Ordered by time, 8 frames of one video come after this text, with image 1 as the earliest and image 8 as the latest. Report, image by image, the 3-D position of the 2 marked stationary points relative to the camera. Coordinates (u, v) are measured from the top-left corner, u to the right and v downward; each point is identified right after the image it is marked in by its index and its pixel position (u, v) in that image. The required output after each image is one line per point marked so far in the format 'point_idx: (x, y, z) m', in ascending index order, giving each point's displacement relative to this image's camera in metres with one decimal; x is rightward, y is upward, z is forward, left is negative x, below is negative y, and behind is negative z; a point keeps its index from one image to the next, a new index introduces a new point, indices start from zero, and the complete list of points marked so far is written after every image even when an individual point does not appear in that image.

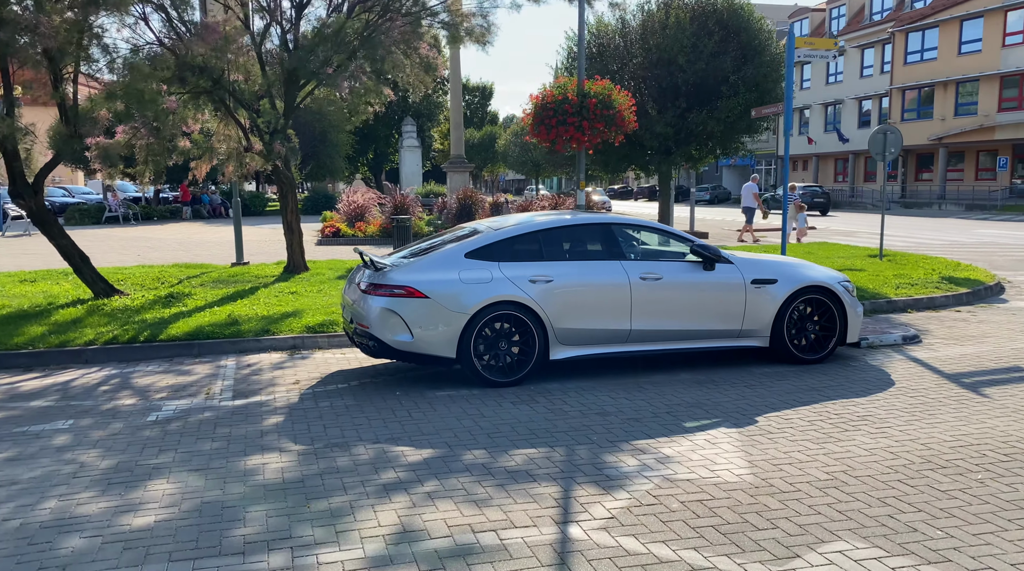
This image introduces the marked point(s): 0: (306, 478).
0: (-1.2, -1.1, +5.3) m
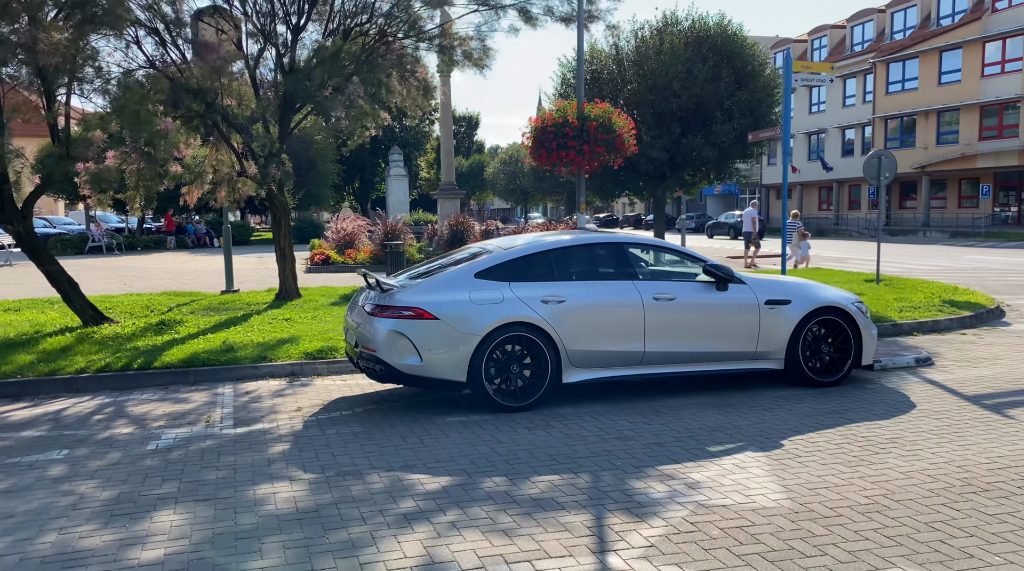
0: (-1.1, -1.2, +5.0) m
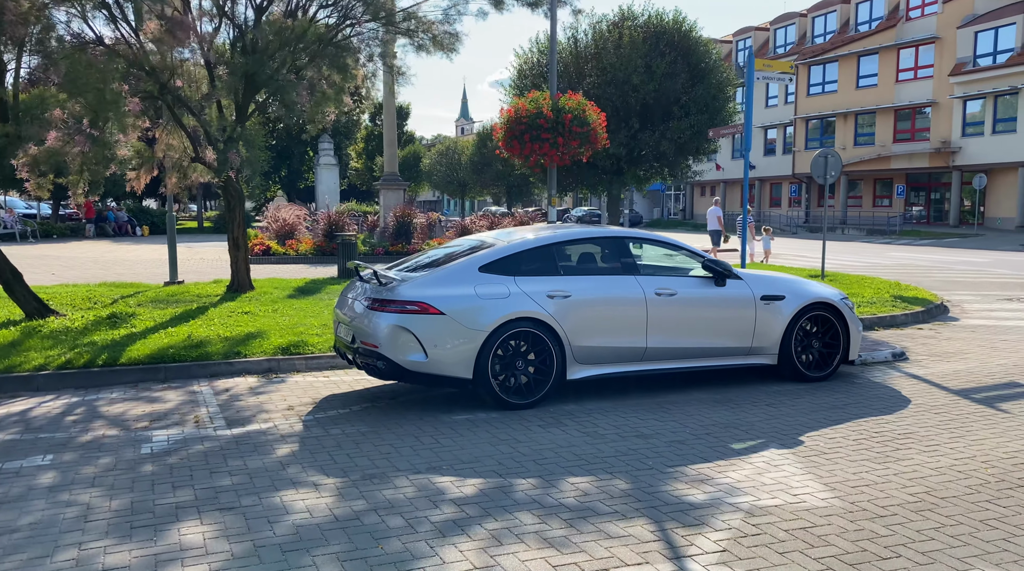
0: (-0.8, -1.2, +4.7) m
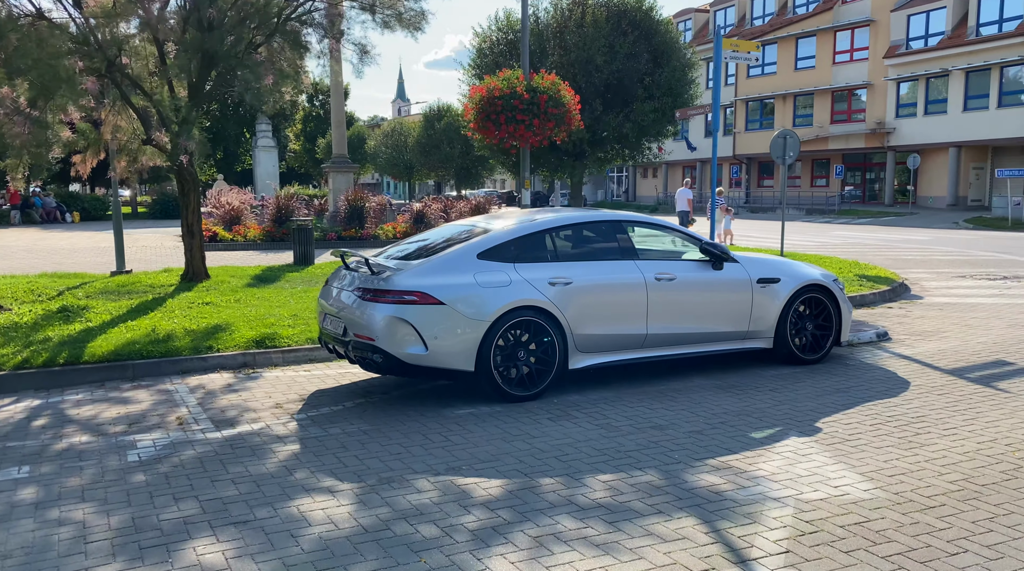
0: (-0.6, -1.2, +4.3) m
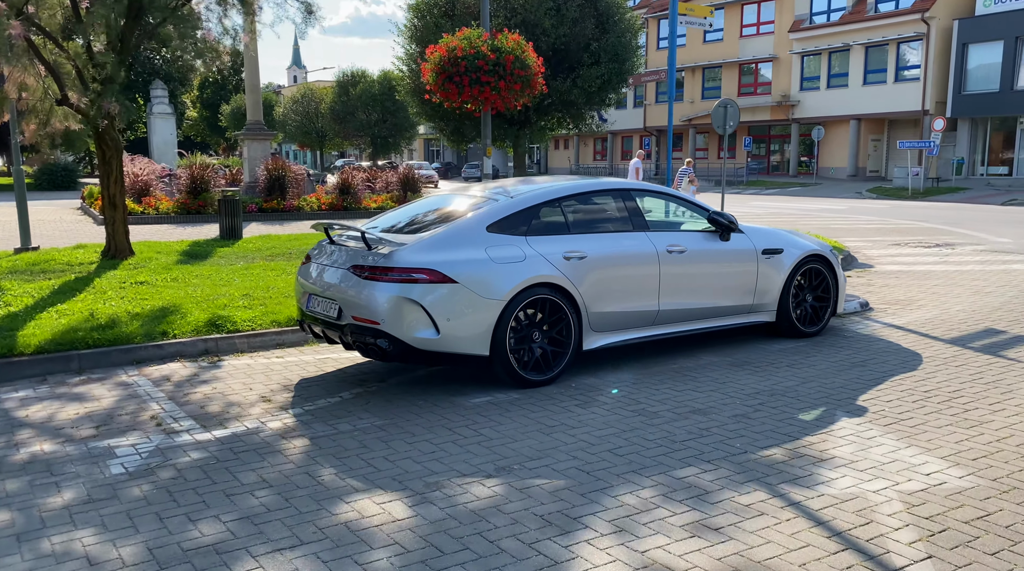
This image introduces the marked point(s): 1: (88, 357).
0: (-0.2, -1.1, +3.7) m
1: (-3.2, -0.5, +6.8) m
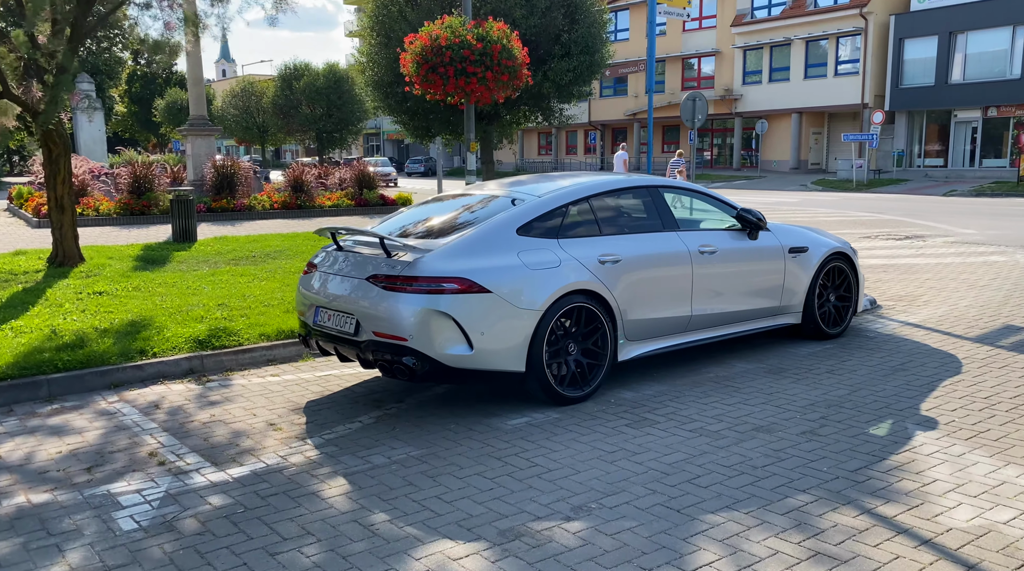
0: (+0.2, -1.1, +3.2) m
1: (-3.1, -0.6, +6.0) m
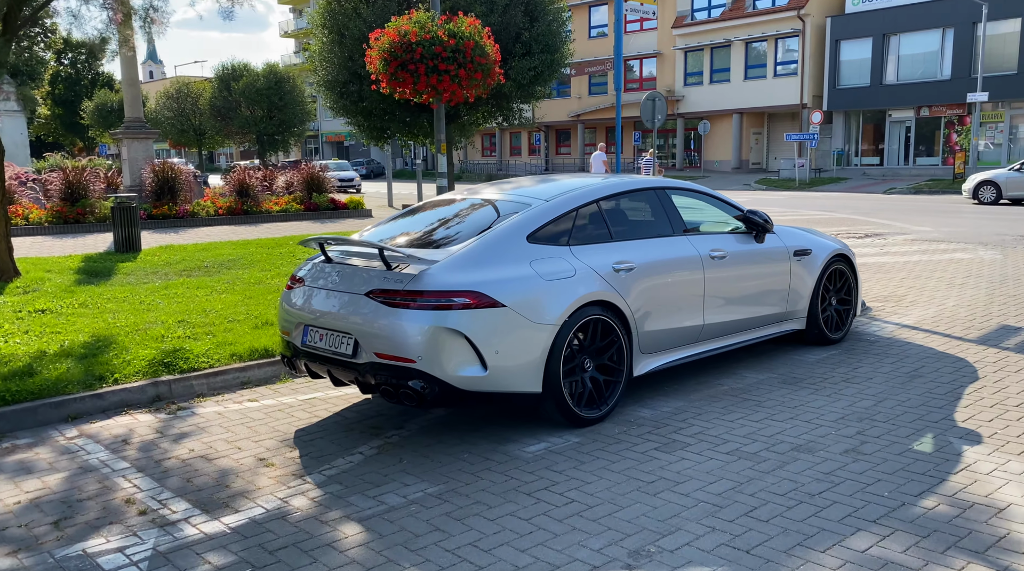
0: (+0.5, -1.2, +2.7) m
1: (-3.0, -0.8, +5.3) m
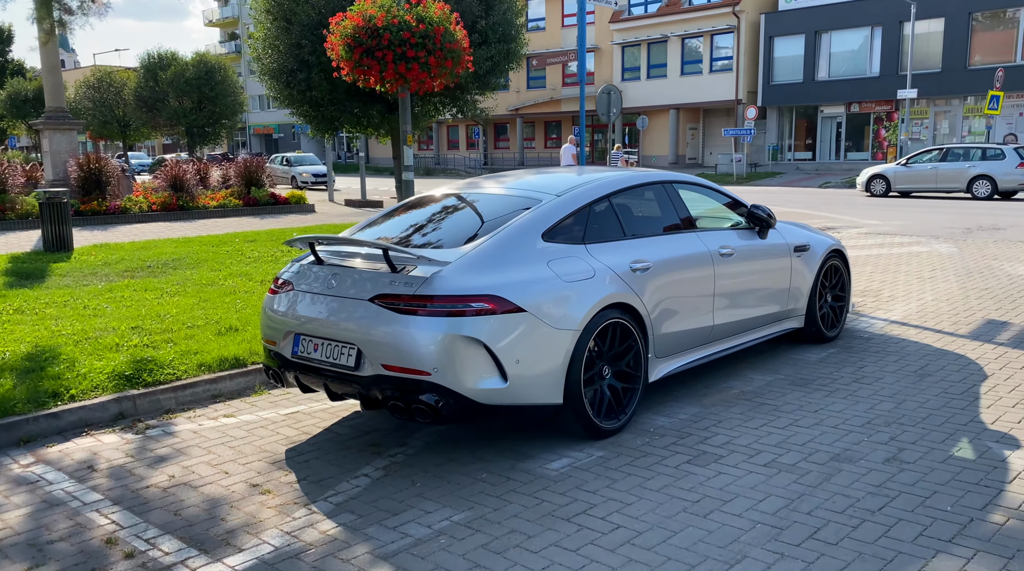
0: (+0.7, -1.2, +2.3) m
1: (-2.9, -0.8, +4.7) m
